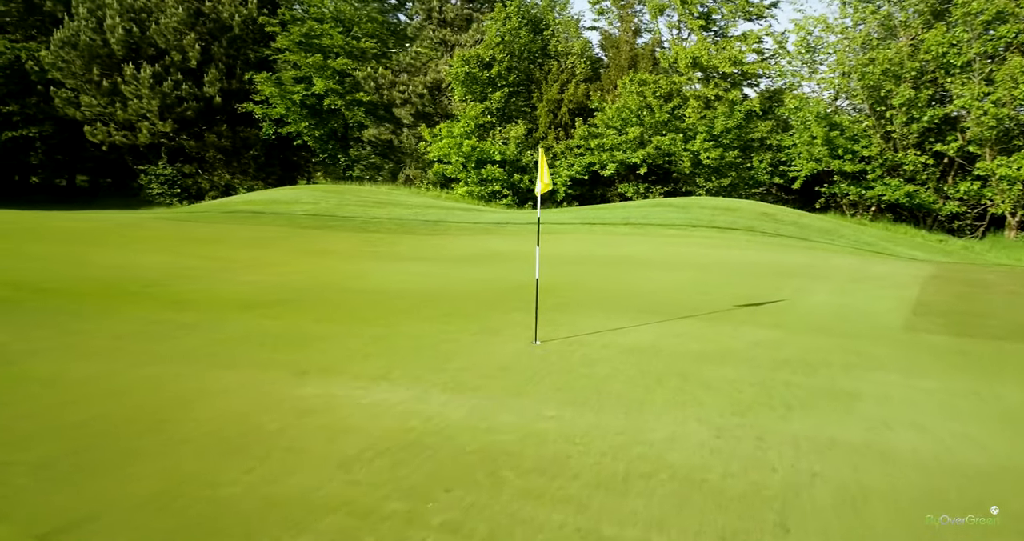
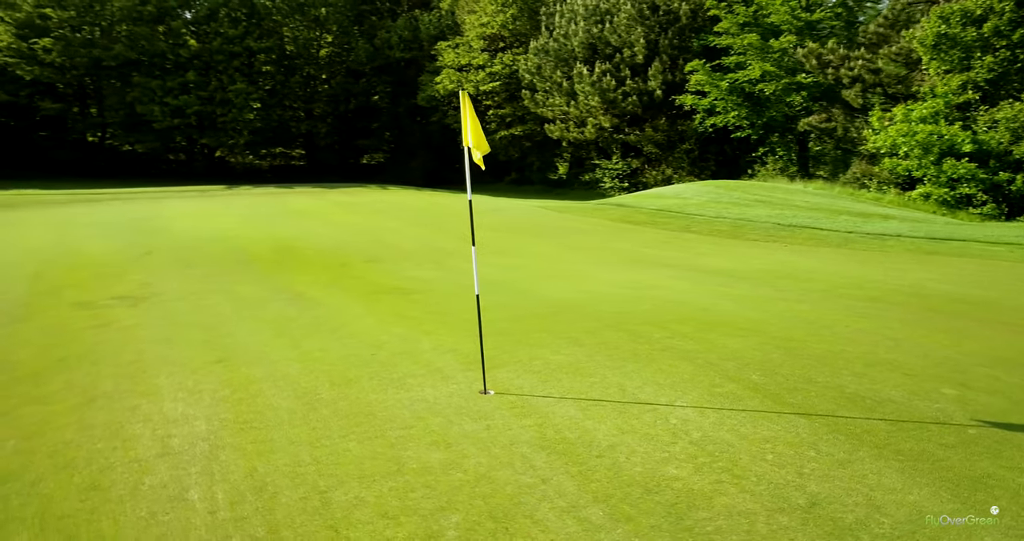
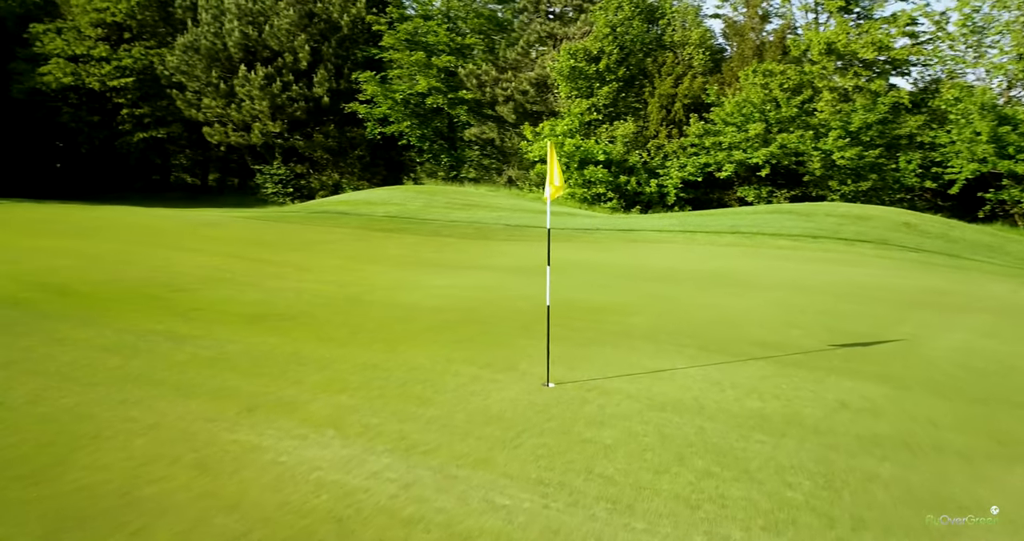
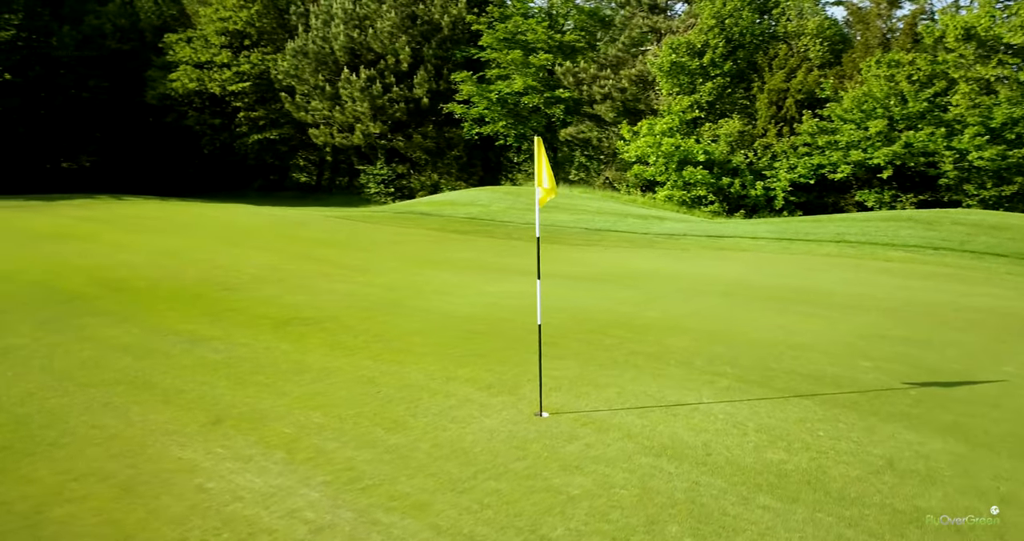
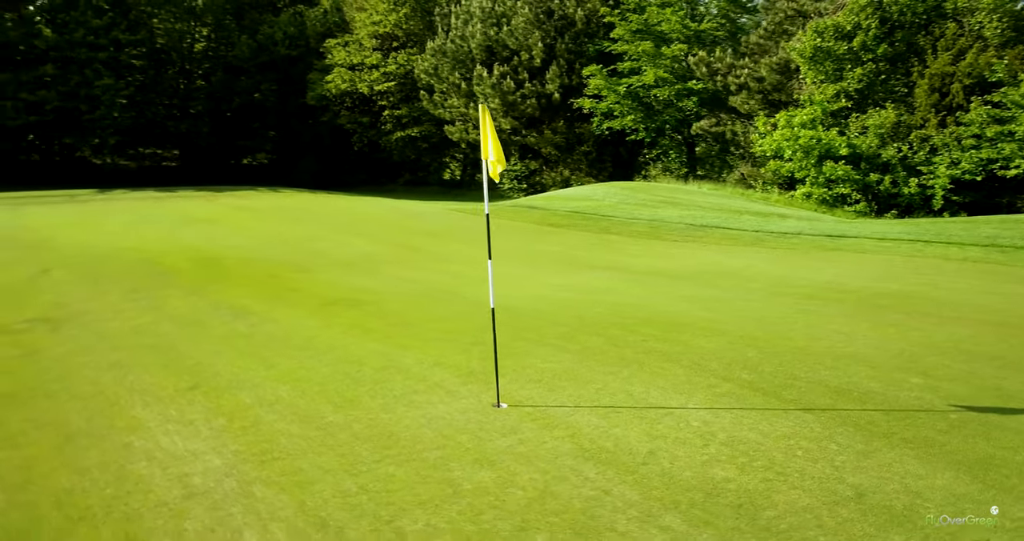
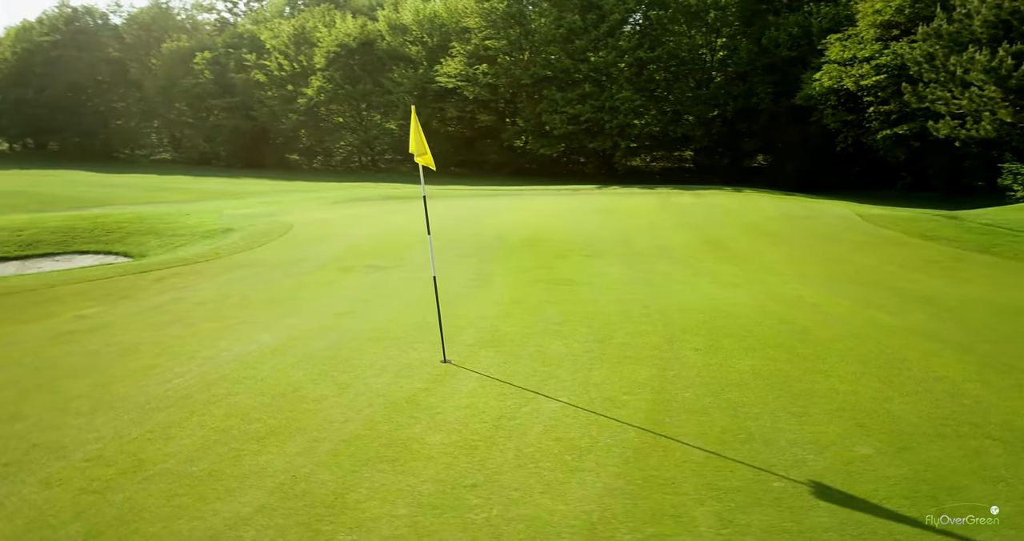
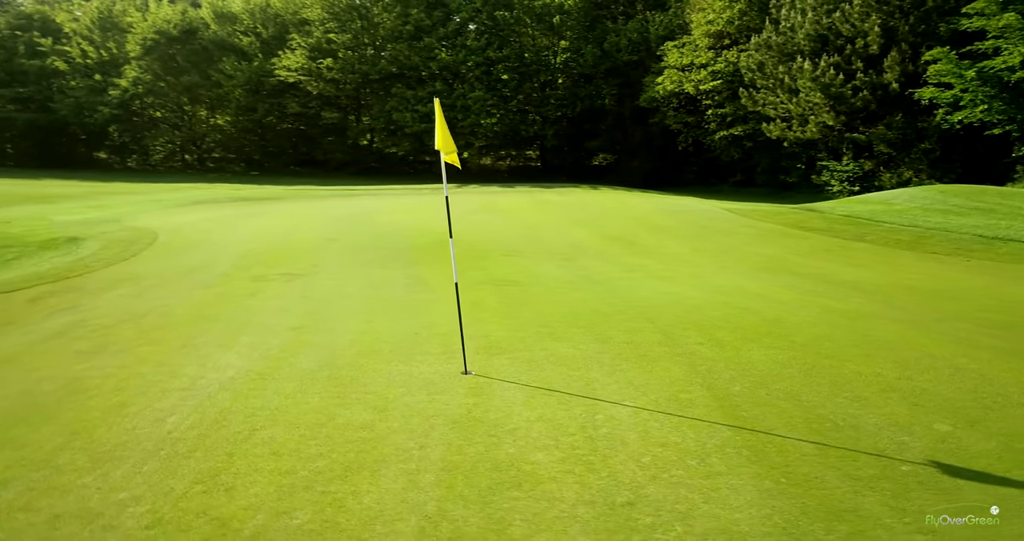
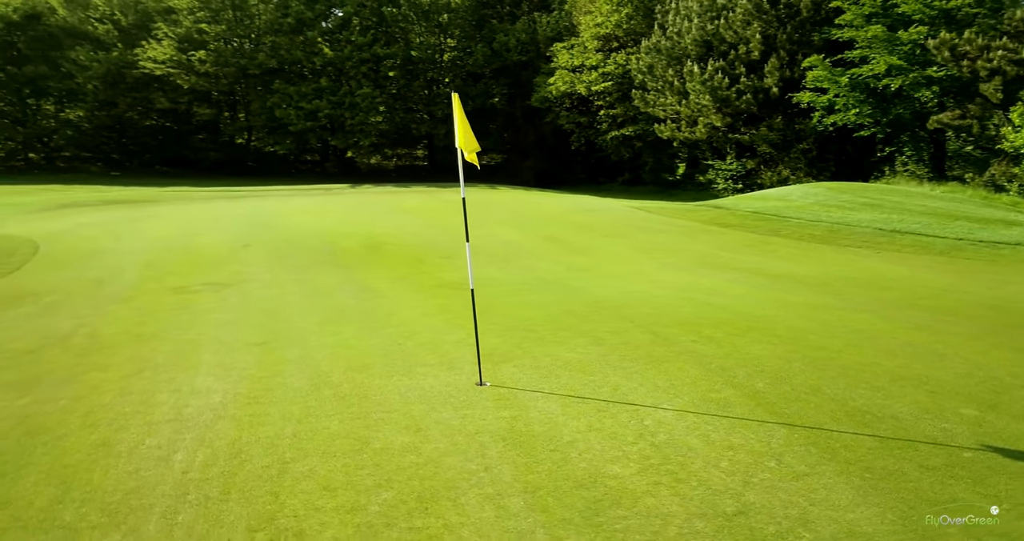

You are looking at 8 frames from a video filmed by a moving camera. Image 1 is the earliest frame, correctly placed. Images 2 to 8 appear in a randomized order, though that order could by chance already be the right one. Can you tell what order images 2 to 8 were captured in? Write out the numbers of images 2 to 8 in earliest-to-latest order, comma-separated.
3, 4, 5, 2, 8, 7, 6
